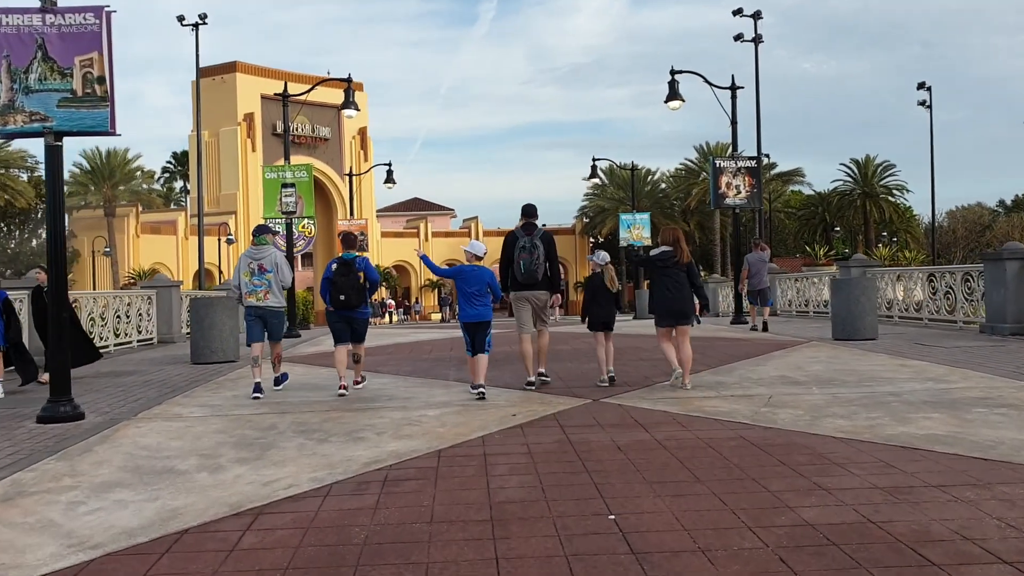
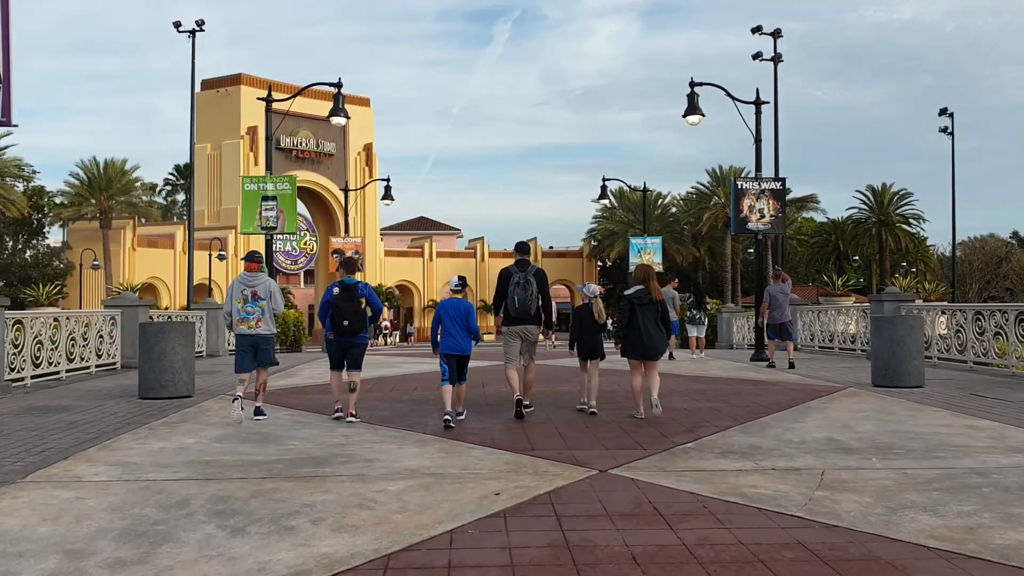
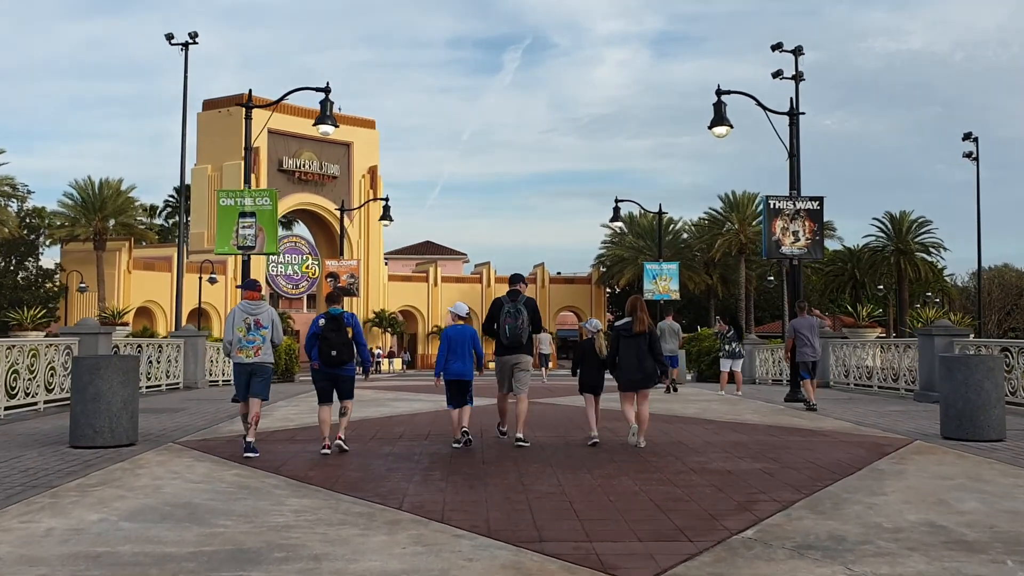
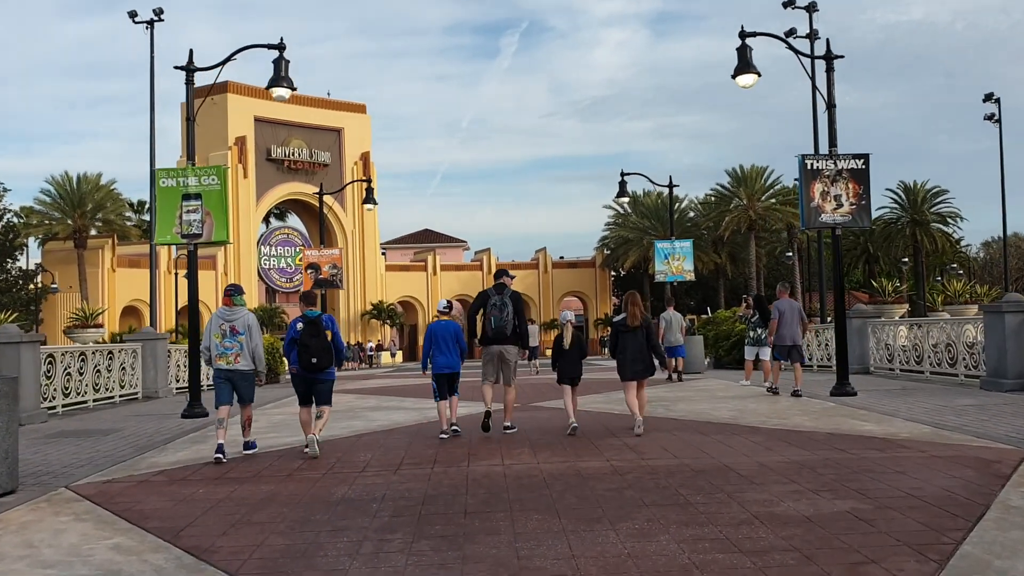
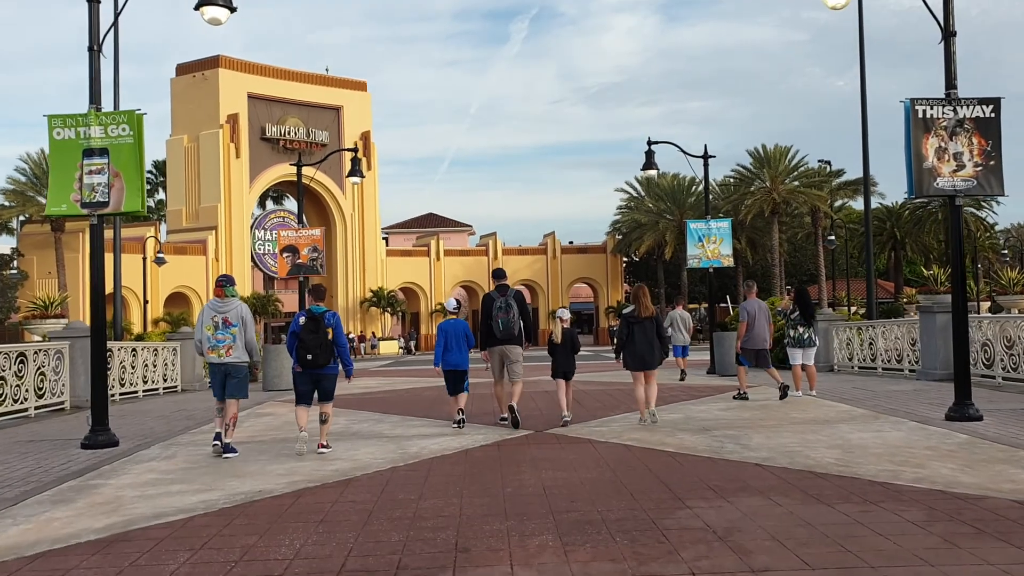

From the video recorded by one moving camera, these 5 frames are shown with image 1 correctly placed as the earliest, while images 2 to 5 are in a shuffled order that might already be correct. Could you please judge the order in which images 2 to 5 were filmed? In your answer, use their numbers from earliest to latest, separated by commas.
2, 3, 4, 5
